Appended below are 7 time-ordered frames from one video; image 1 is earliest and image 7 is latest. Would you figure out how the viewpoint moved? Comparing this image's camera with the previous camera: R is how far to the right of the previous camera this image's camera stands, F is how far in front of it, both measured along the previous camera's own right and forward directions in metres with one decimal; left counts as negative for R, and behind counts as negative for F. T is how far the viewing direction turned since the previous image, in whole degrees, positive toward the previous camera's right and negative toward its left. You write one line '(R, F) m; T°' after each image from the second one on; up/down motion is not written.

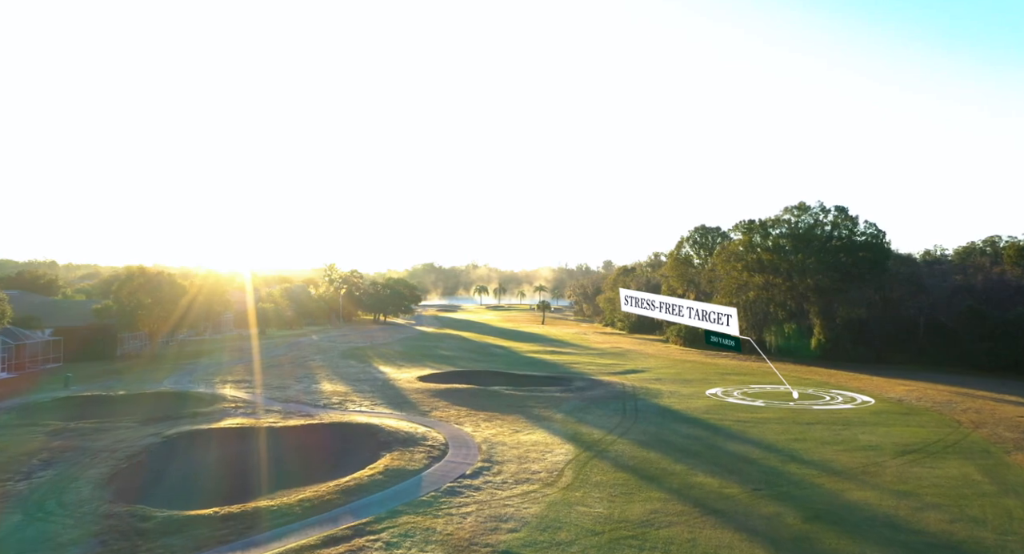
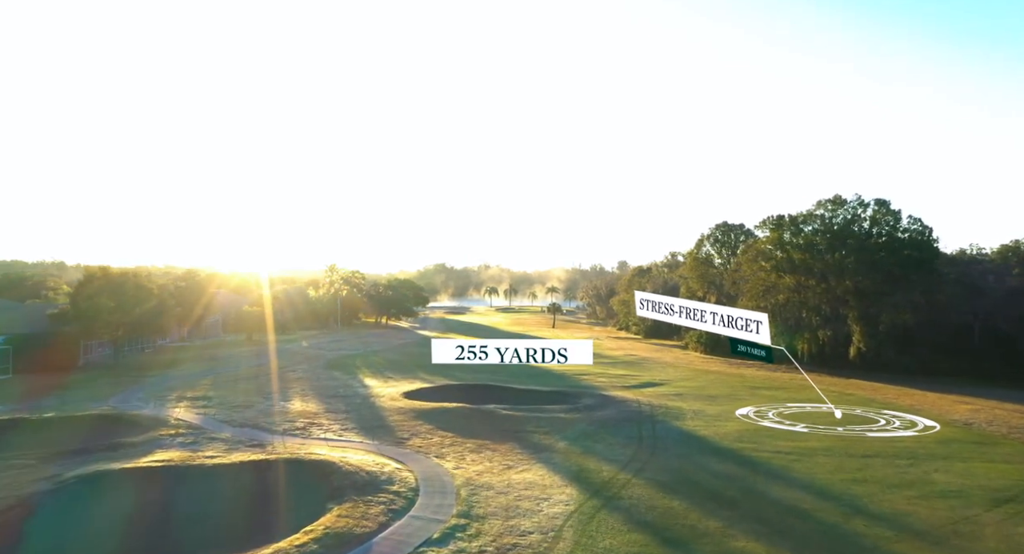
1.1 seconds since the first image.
(+0.7, +5.4) m; -1°
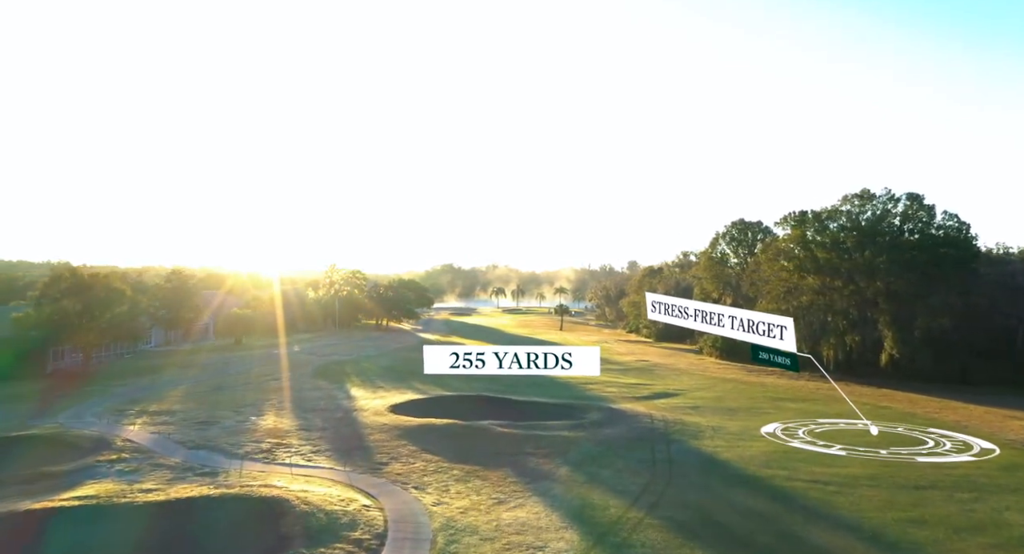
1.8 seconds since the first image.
(+0.5, +3.7) m; -1°
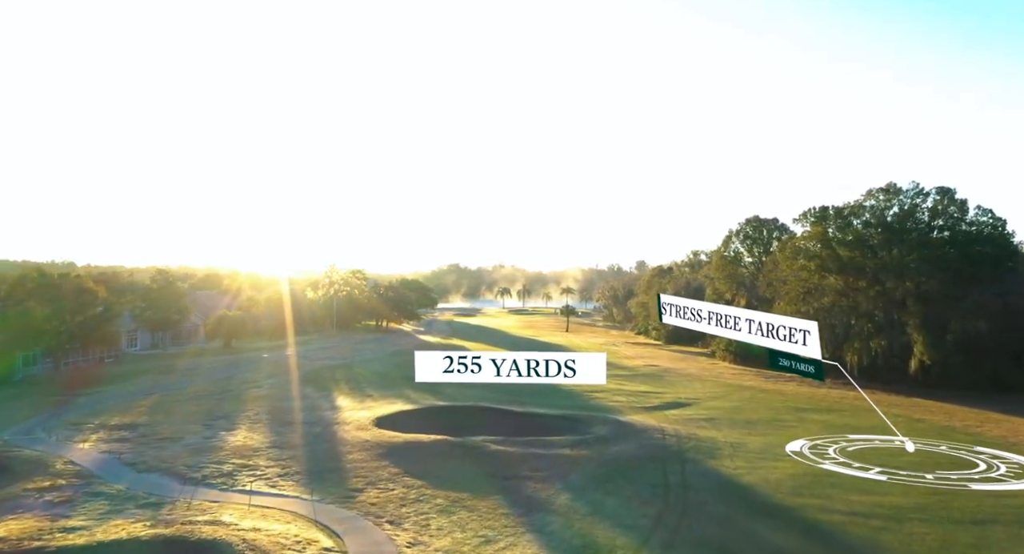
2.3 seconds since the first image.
(+0.4, +3.1) m; -1°
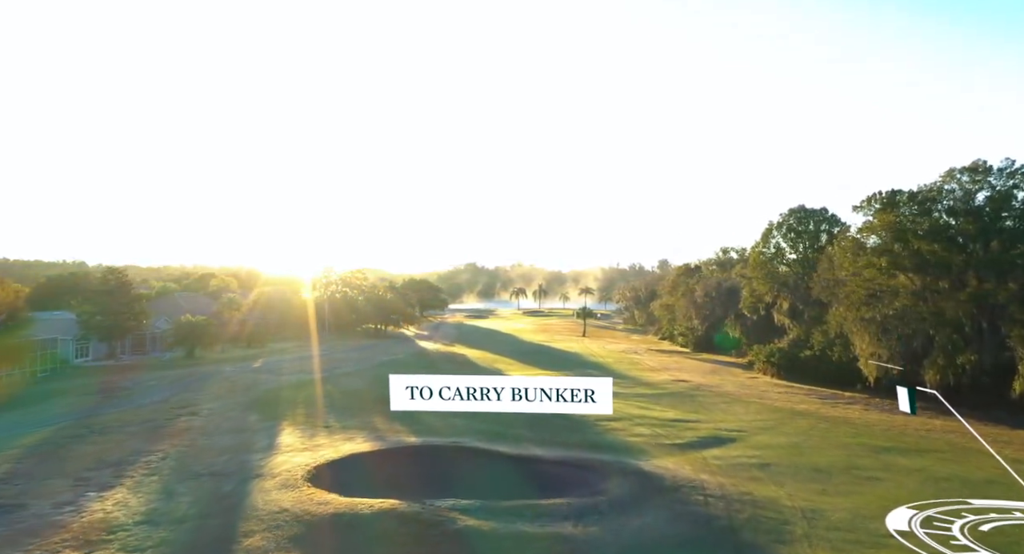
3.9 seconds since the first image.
(+1.0, +8.2) m; -2°
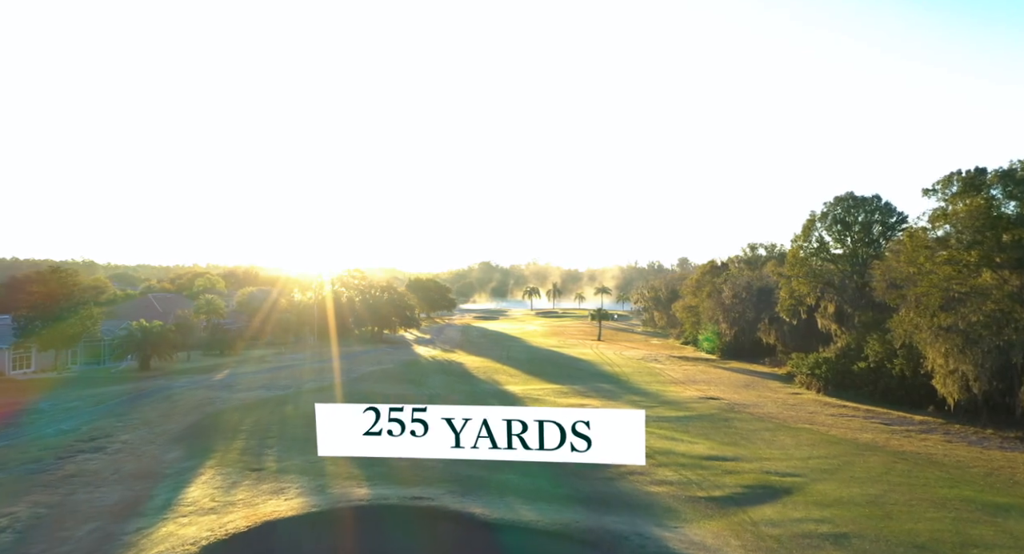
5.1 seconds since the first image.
(+0.9, +7.1) m; -1°
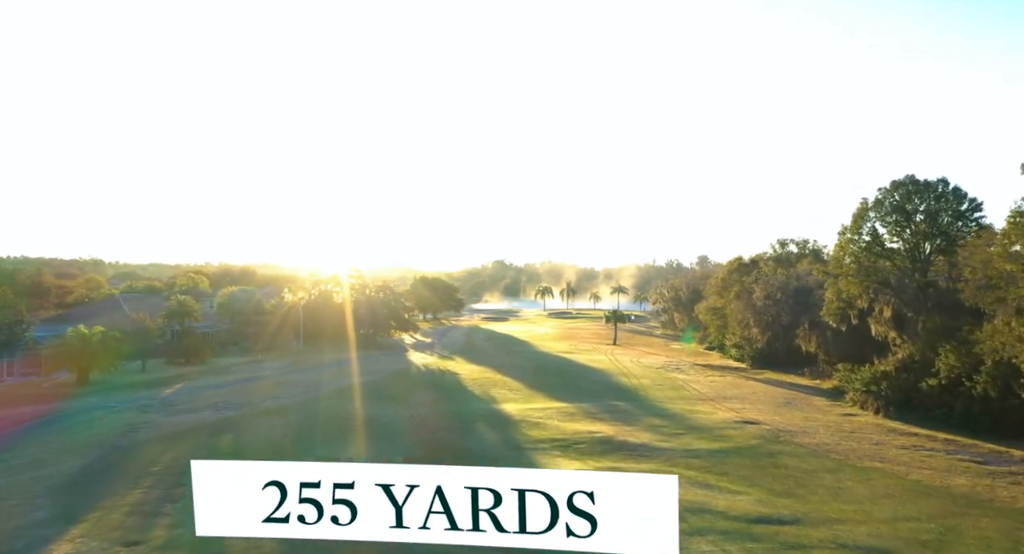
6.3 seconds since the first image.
(+0.9, +6.8) m; -1°
